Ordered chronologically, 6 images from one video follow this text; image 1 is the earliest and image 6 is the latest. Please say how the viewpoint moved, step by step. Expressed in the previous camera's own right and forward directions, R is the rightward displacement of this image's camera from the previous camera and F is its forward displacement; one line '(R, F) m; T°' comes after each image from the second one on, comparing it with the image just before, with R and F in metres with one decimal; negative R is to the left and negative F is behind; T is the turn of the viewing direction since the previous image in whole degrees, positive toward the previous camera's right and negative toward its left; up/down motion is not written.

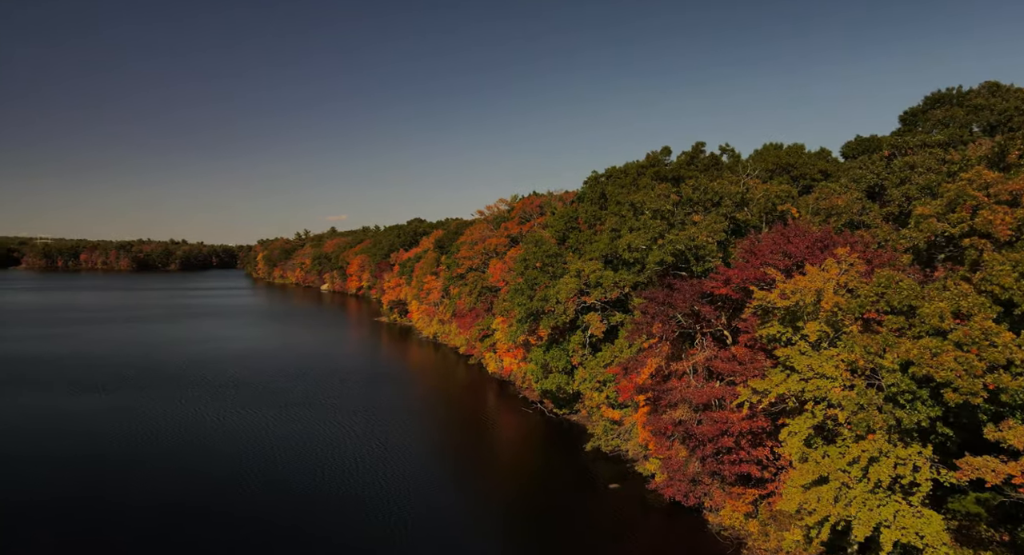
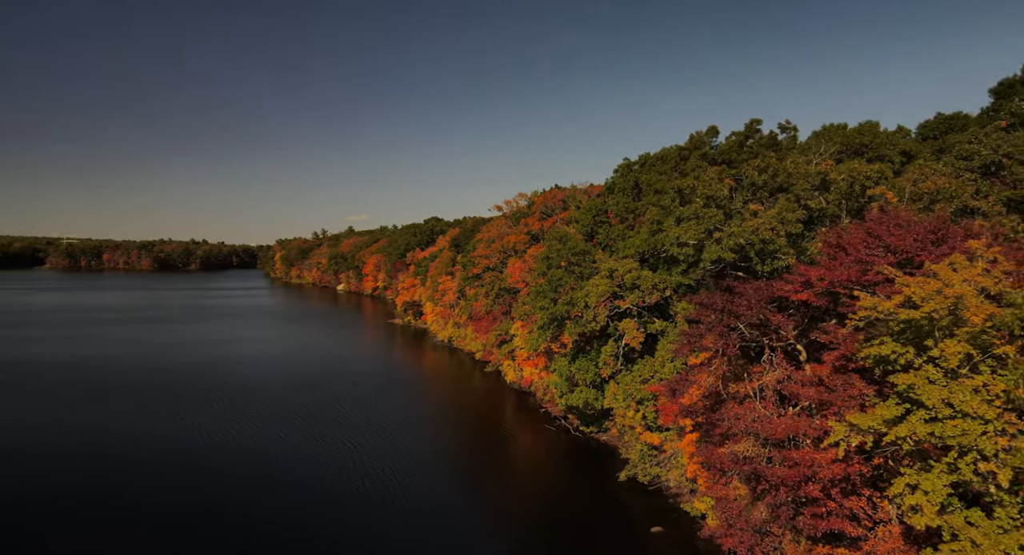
(-0.1, +3.9) m; -2°
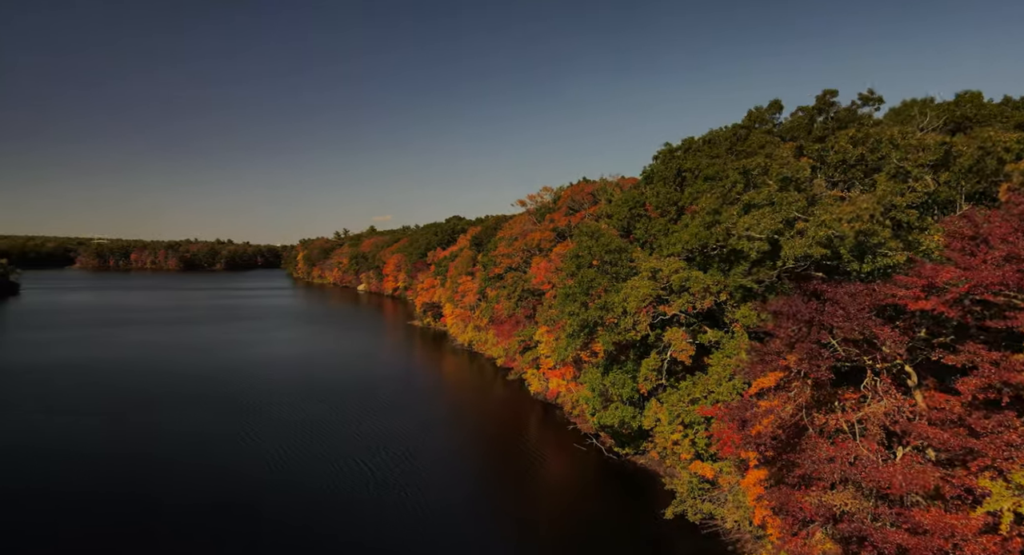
(-0.1, +3.6) m; -2°
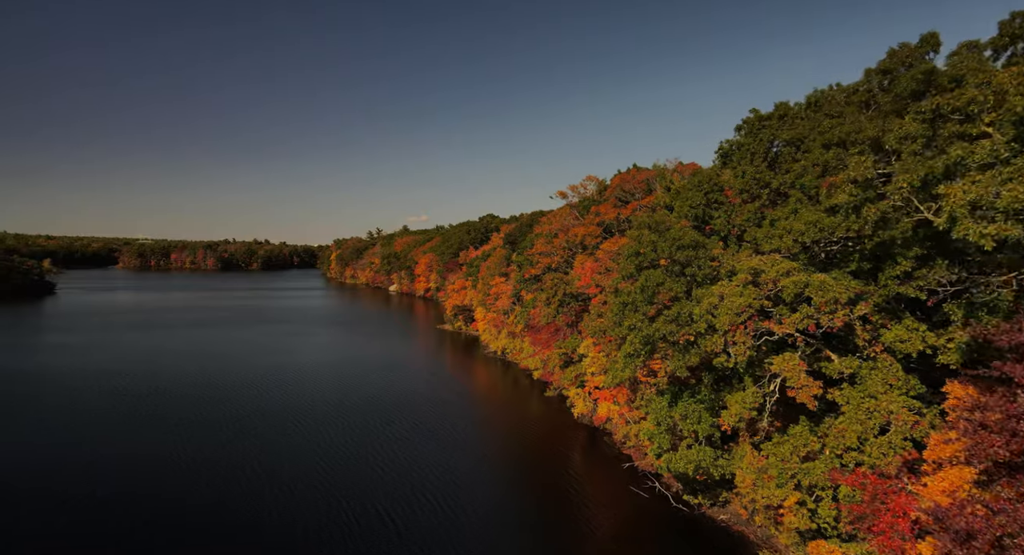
(-0.3, +5.6) m; -3°
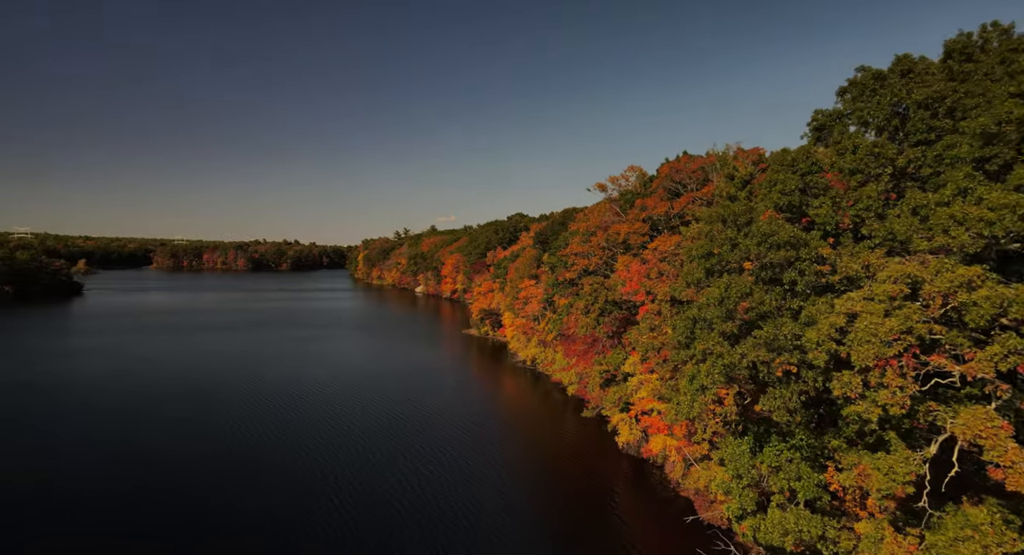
(-0.2, +4.7) m; -3°
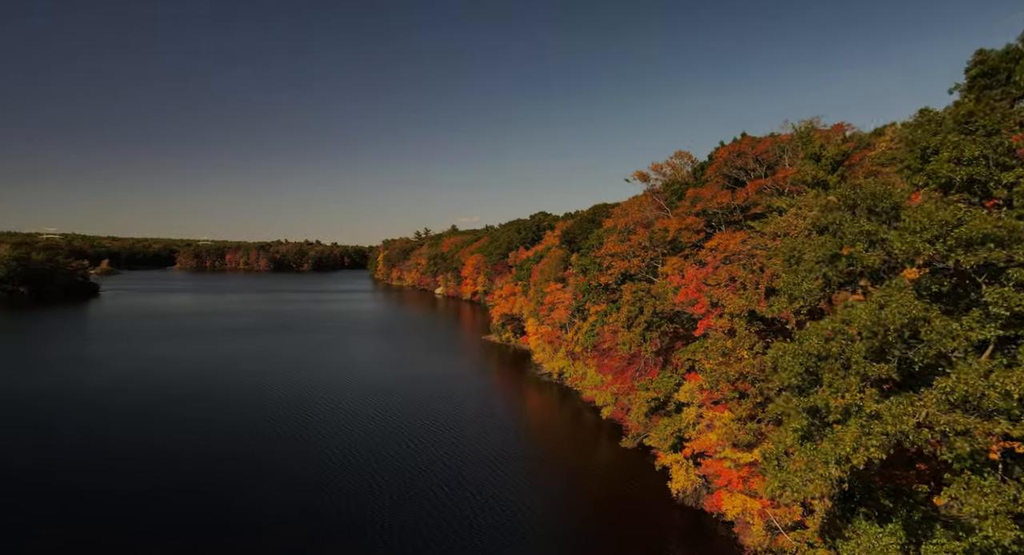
(-0.2, +5.3) m; -2°
